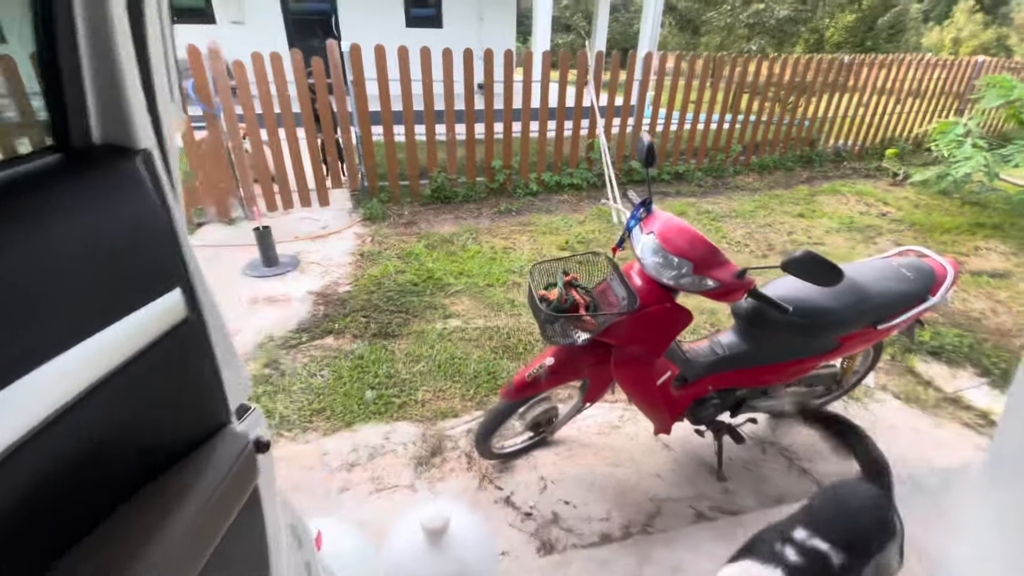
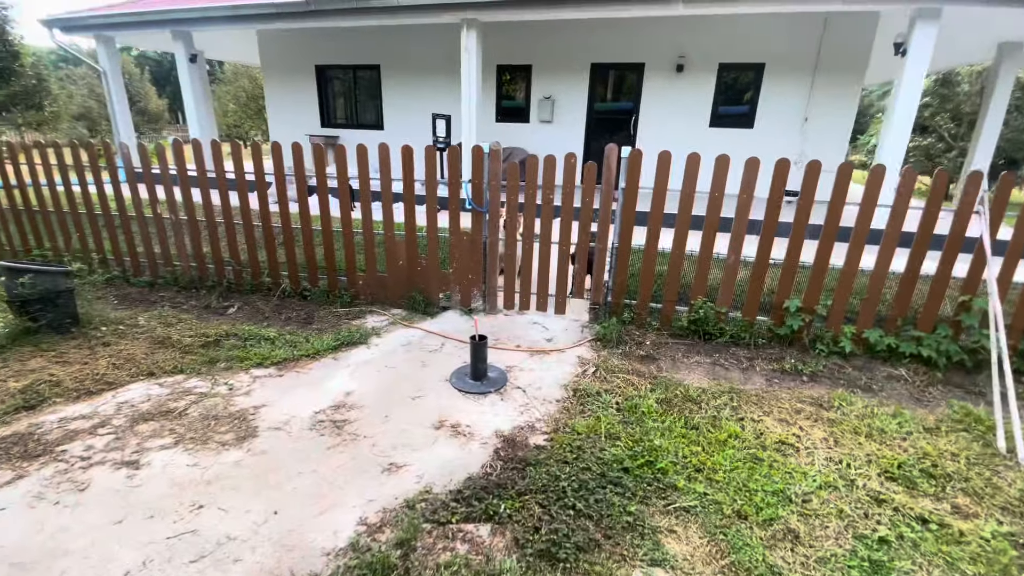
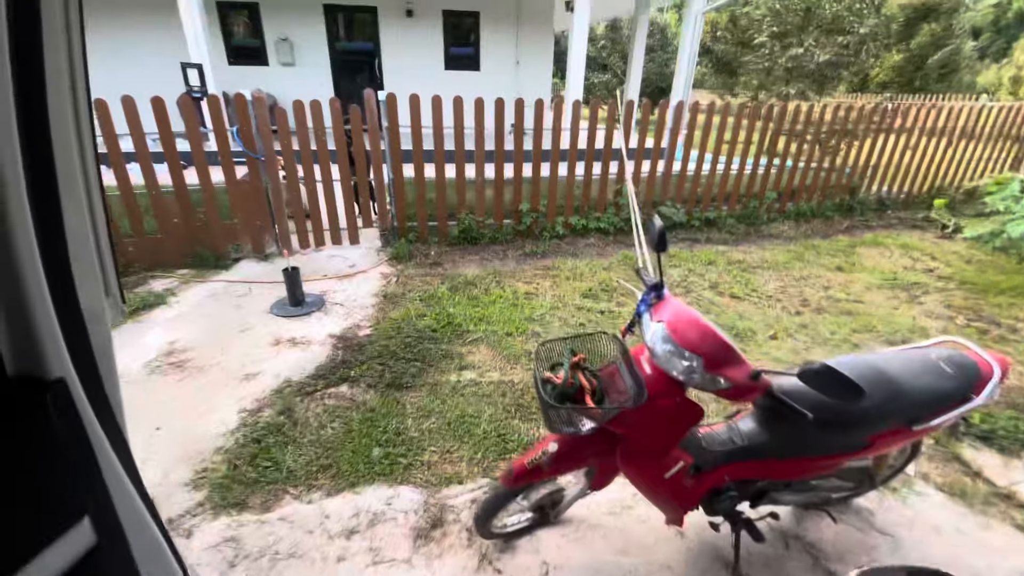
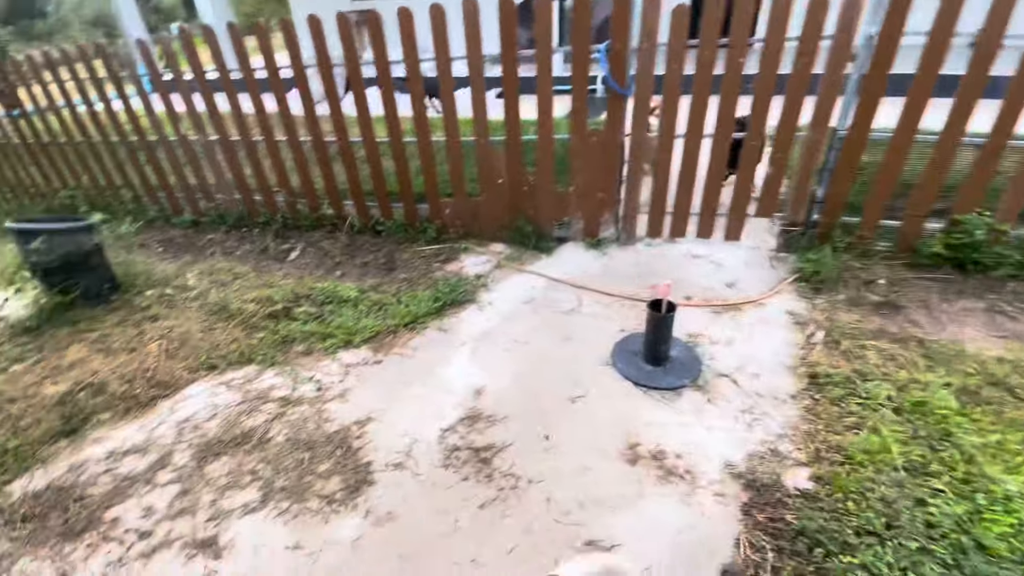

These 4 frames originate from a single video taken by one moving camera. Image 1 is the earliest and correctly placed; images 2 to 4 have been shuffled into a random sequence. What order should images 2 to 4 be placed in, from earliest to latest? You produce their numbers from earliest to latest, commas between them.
3, 2, 4
